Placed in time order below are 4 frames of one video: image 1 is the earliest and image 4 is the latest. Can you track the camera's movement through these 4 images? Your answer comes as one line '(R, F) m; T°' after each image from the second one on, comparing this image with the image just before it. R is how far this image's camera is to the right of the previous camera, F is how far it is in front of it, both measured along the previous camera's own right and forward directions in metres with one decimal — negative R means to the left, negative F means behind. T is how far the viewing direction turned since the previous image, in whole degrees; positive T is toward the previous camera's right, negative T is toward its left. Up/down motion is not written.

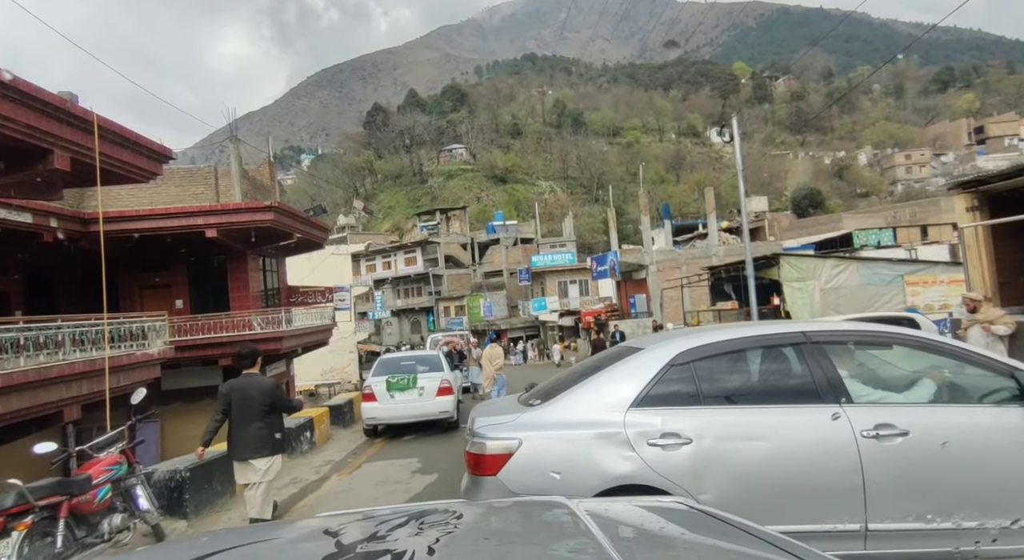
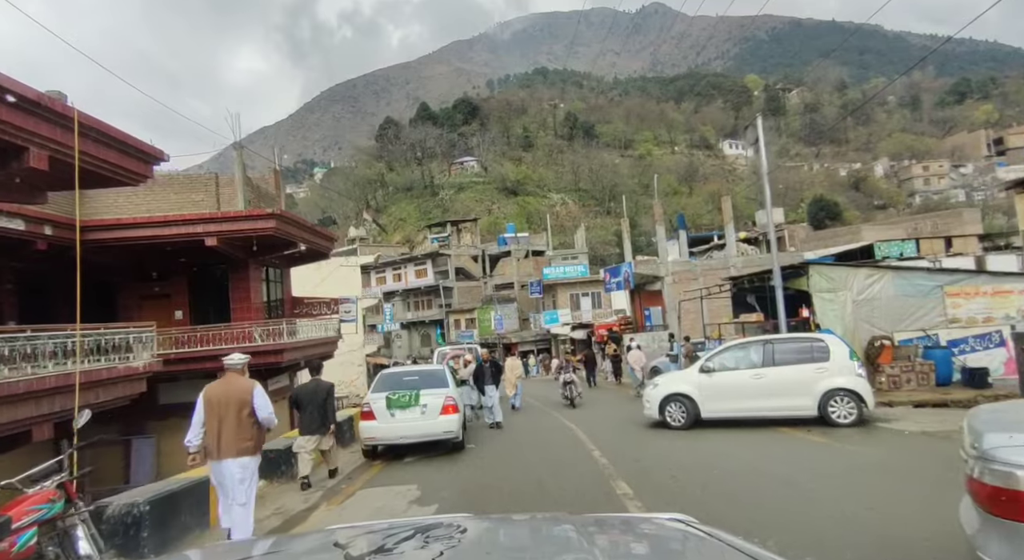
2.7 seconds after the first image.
(0.0, +0.3) m; -1°
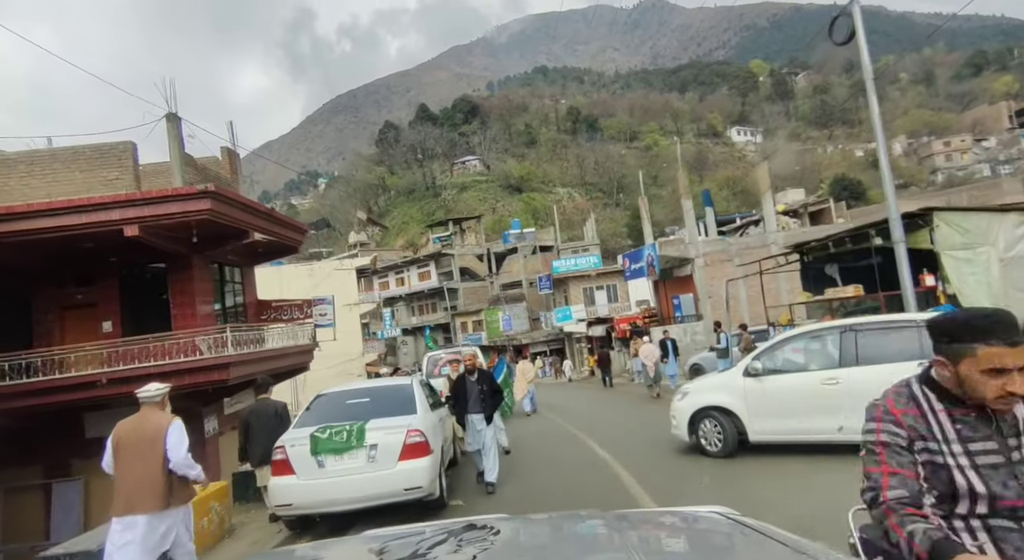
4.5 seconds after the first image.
(0.0, +1.2) m; -1°
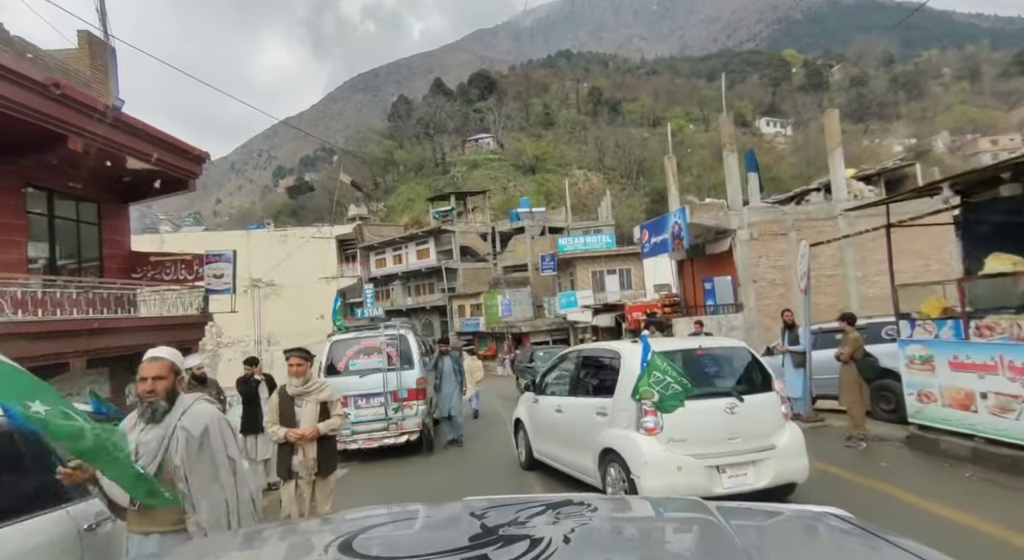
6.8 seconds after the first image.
(+0.3, +1.9) m; -1°
